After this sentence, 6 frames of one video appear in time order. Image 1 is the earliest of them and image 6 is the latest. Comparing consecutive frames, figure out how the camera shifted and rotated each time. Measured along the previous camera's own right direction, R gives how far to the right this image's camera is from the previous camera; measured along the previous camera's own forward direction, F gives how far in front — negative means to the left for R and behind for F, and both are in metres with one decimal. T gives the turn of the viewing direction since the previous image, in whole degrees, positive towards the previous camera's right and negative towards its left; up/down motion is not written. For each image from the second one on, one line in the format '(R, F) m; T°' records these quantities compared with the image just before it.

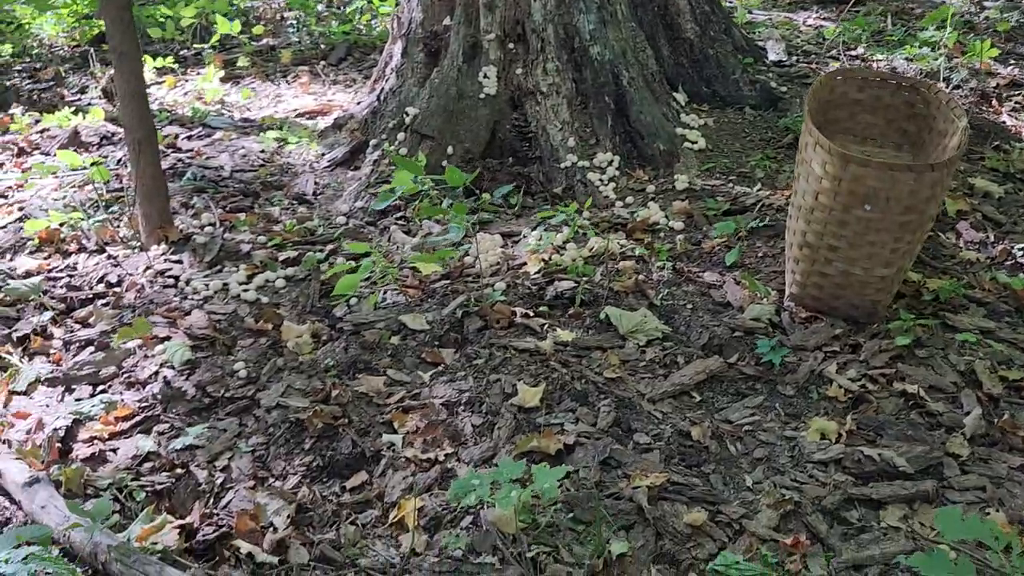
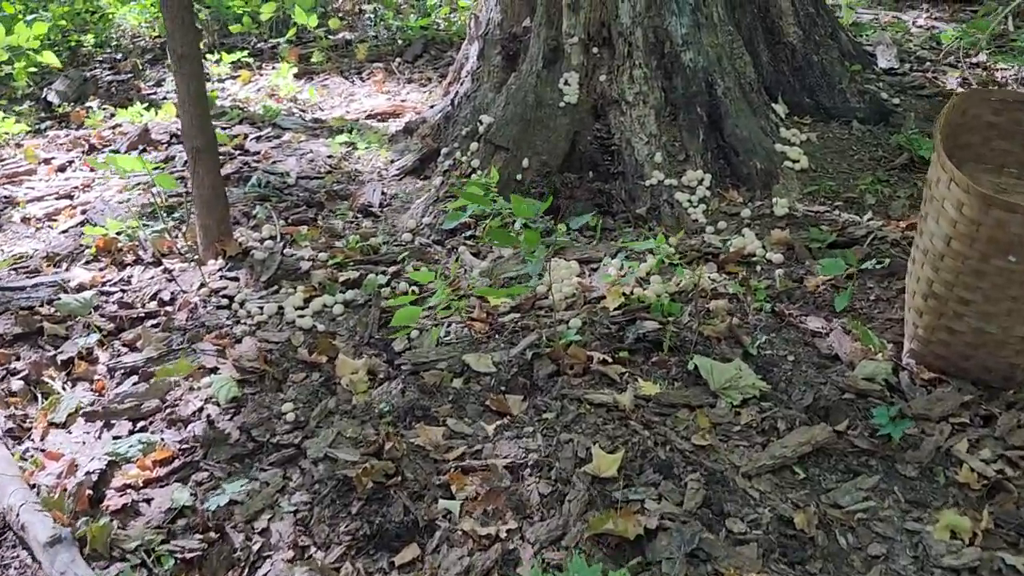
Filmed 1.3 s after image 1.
(0.0, +0.4) m; -5°
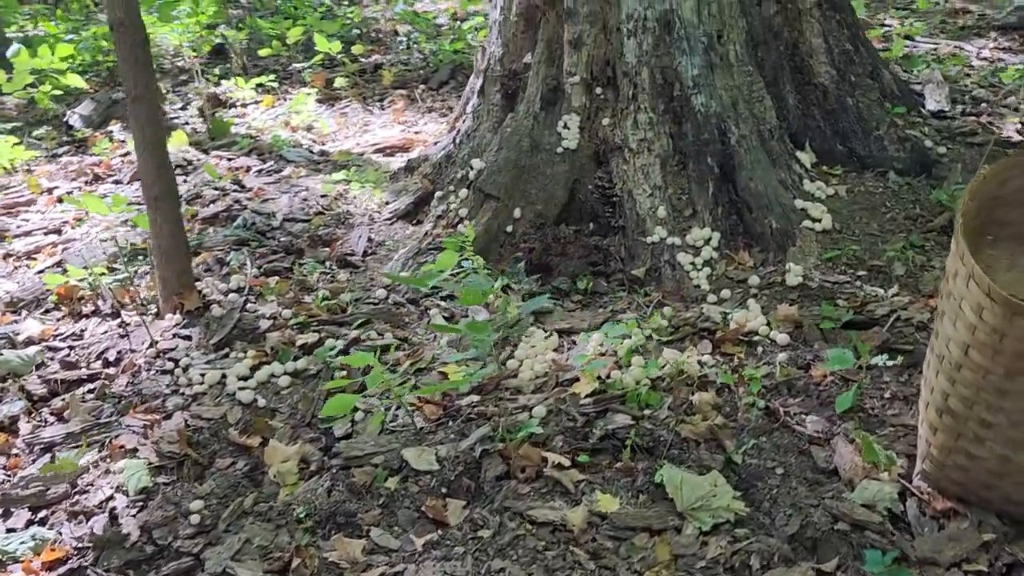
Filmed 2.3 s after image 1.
(+0.4, +0.5) m; -4°
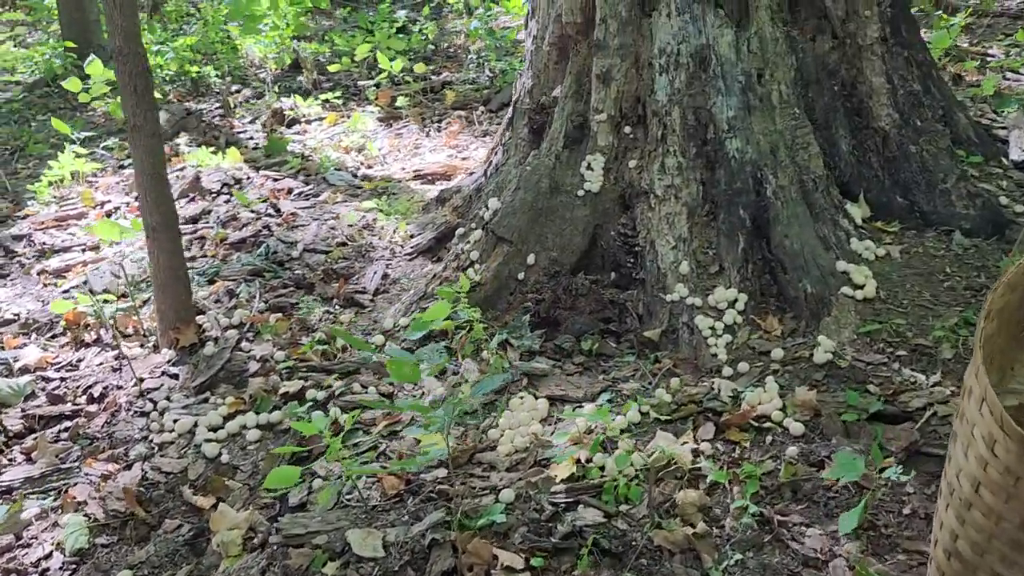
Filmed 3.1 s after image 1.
(+0.5, +0.4) m; -7°
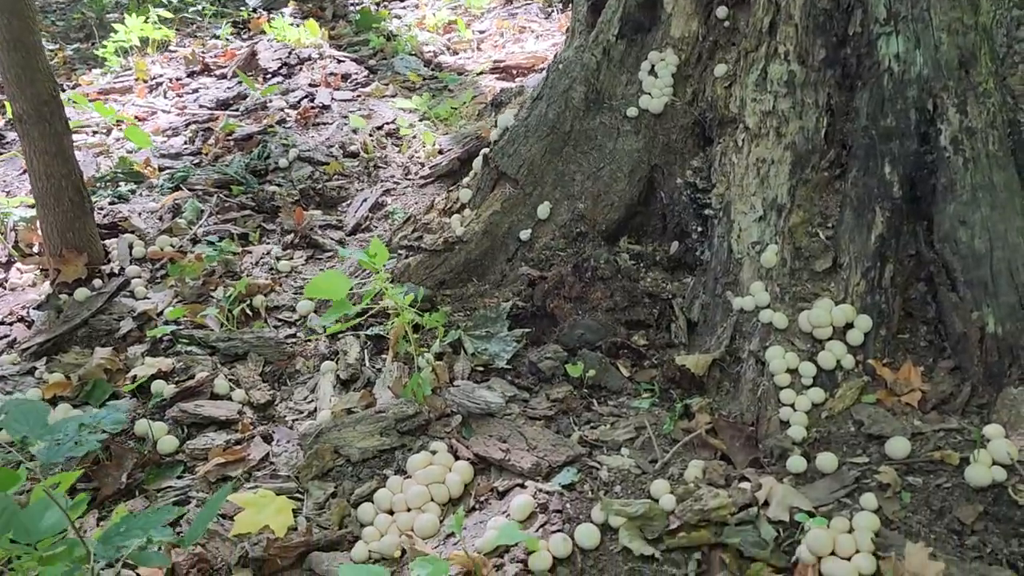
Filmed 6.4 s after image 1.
(+0.7, +1.7) m; -13°
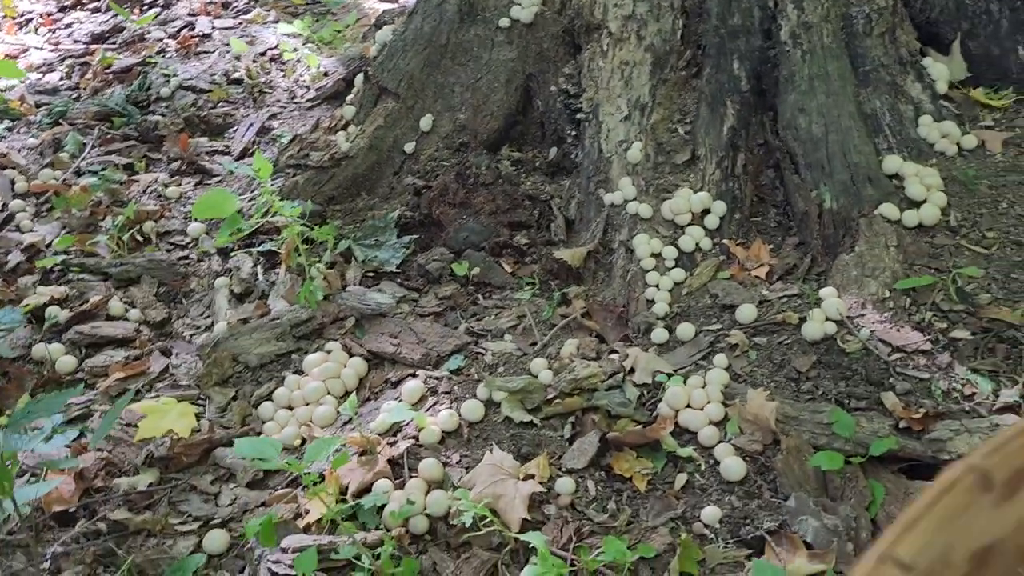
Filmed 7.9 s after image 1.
(+0.1, -0.2) m; +6°
